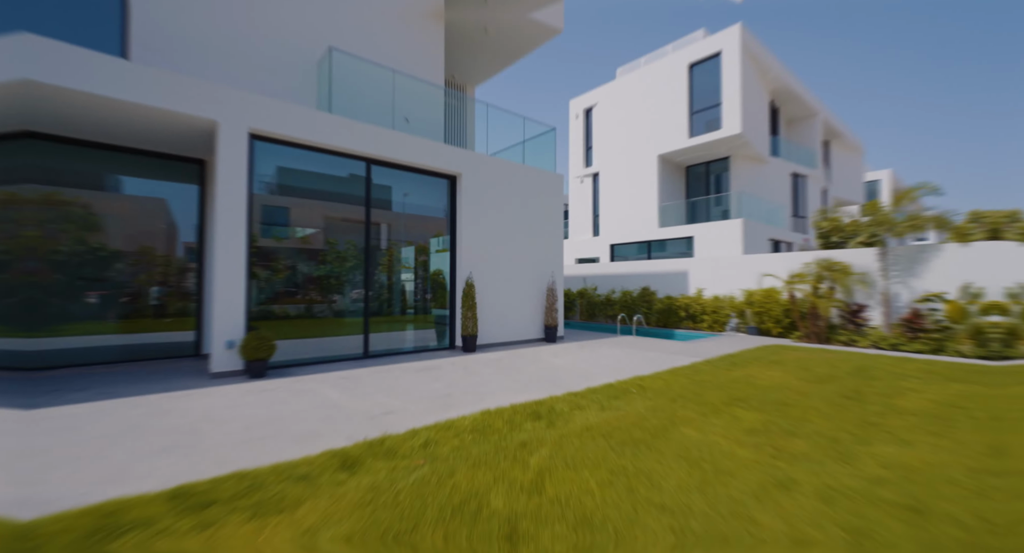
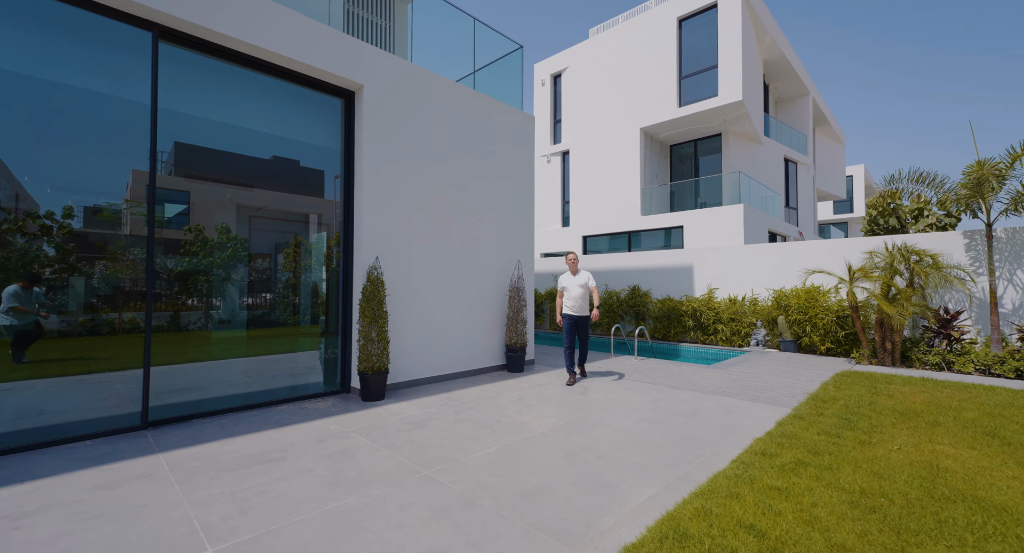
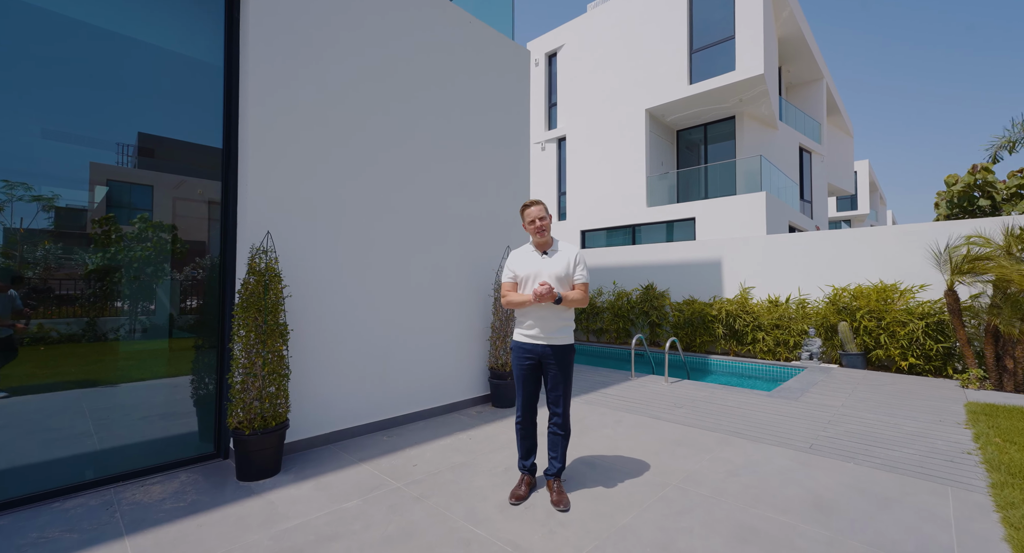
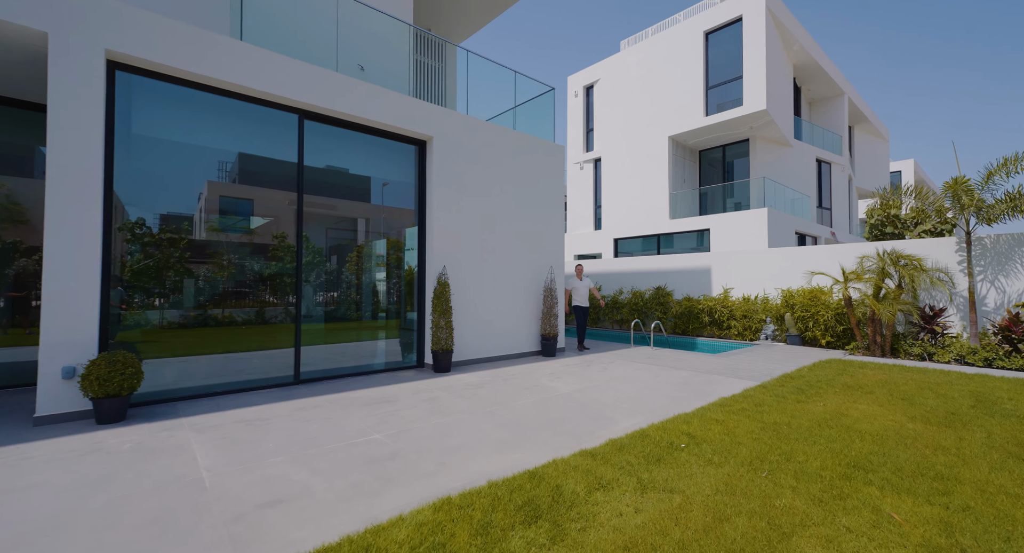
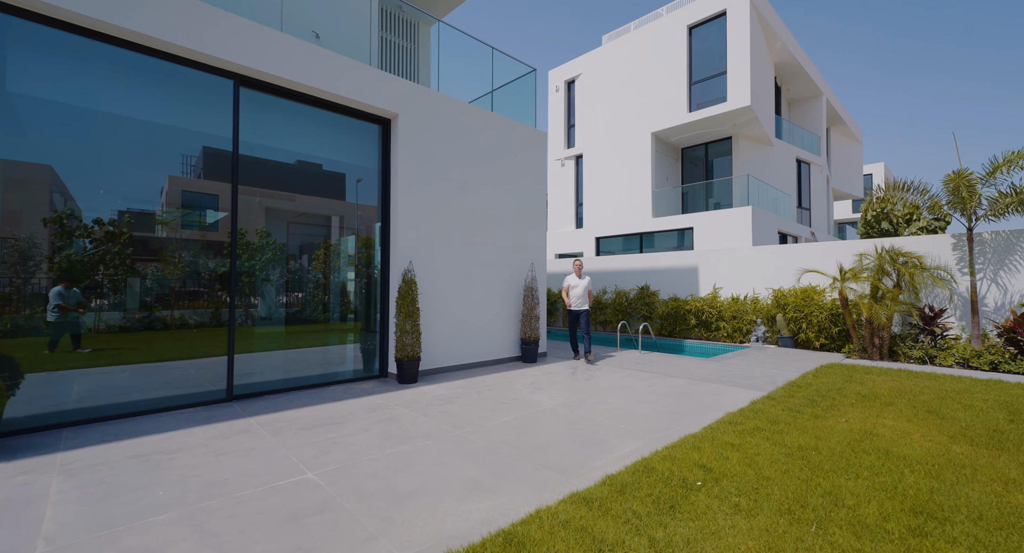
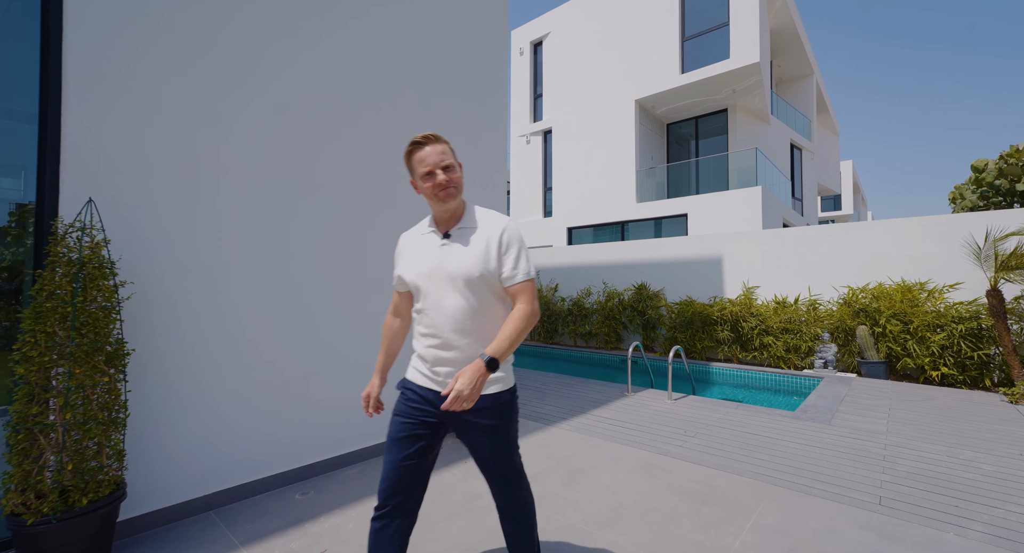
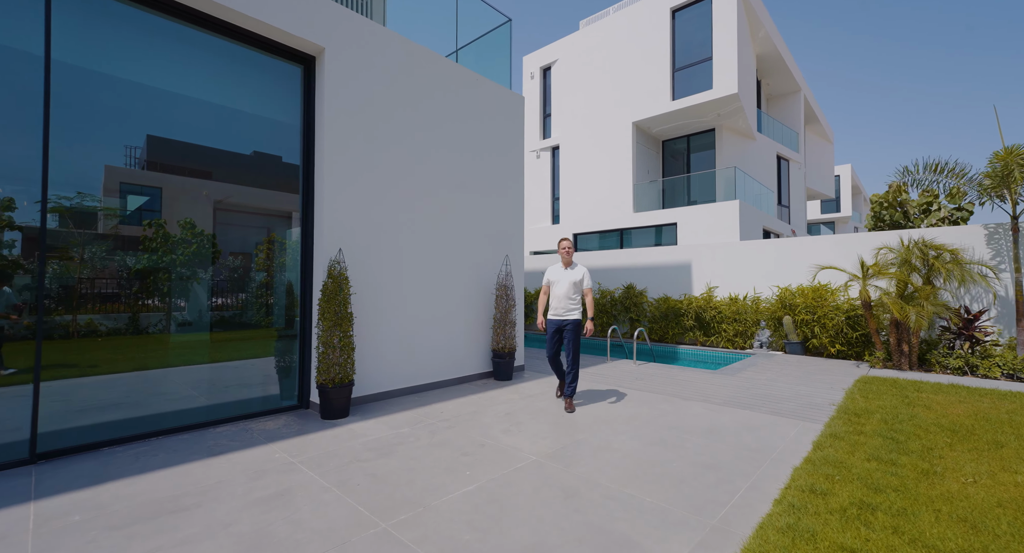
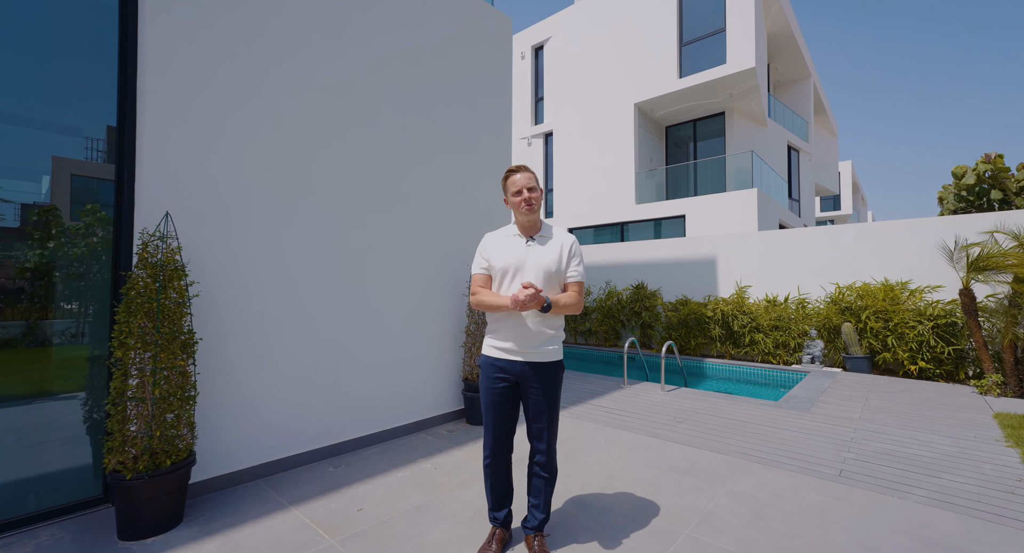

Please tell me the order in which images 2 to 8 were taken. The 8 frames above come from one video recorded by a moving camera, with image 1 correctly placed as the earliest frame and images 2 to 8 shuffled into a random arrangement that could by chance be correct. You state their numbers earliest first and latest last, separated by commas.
4, 5, 2, 7, 3, 8, 6
